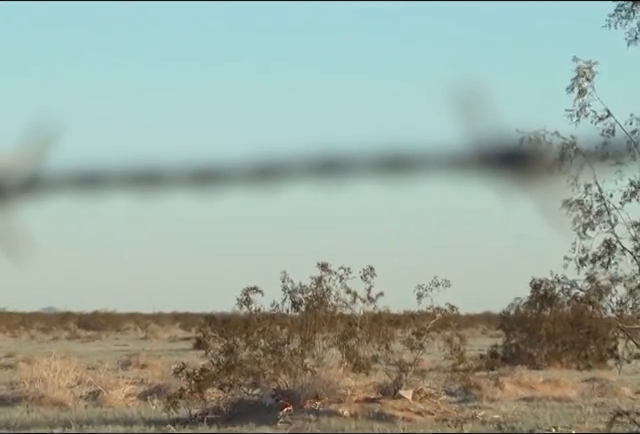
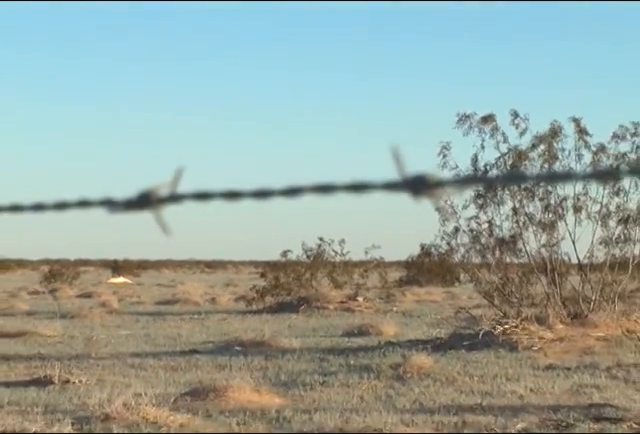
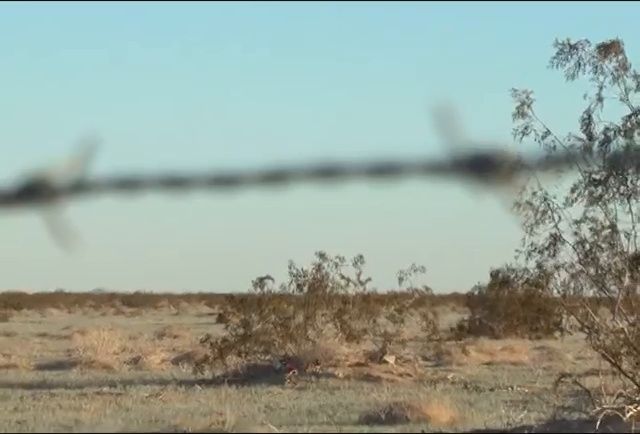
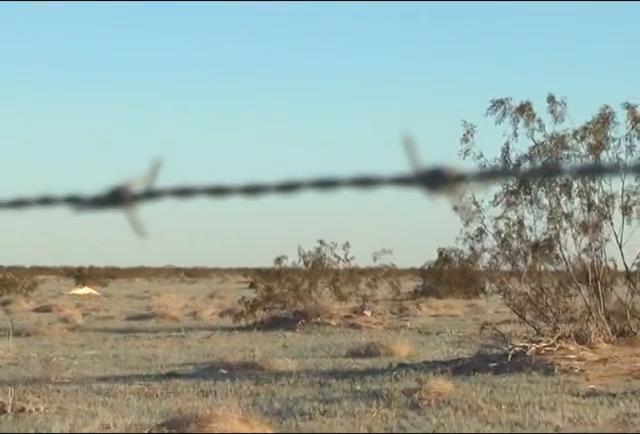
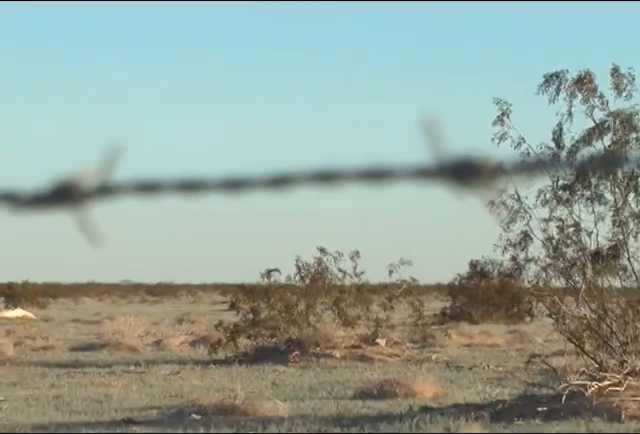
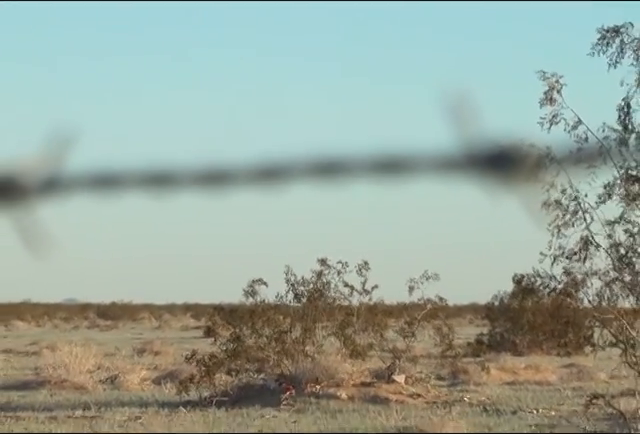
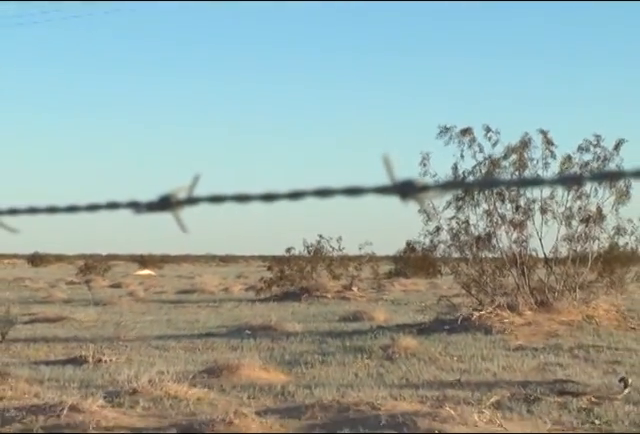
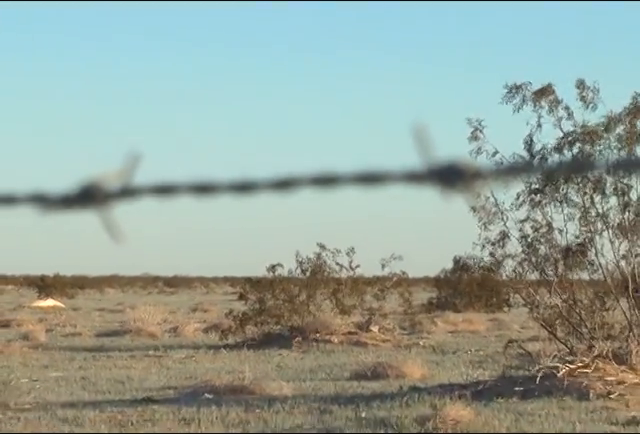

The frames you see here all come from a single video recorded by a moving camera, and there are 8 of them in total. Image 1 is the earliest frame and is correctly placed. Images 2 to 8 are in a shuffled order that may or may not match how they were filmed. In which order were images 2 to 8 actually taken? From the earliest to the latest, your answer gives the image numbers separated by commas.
6, 3, 5, 8, 4, 2, 7
